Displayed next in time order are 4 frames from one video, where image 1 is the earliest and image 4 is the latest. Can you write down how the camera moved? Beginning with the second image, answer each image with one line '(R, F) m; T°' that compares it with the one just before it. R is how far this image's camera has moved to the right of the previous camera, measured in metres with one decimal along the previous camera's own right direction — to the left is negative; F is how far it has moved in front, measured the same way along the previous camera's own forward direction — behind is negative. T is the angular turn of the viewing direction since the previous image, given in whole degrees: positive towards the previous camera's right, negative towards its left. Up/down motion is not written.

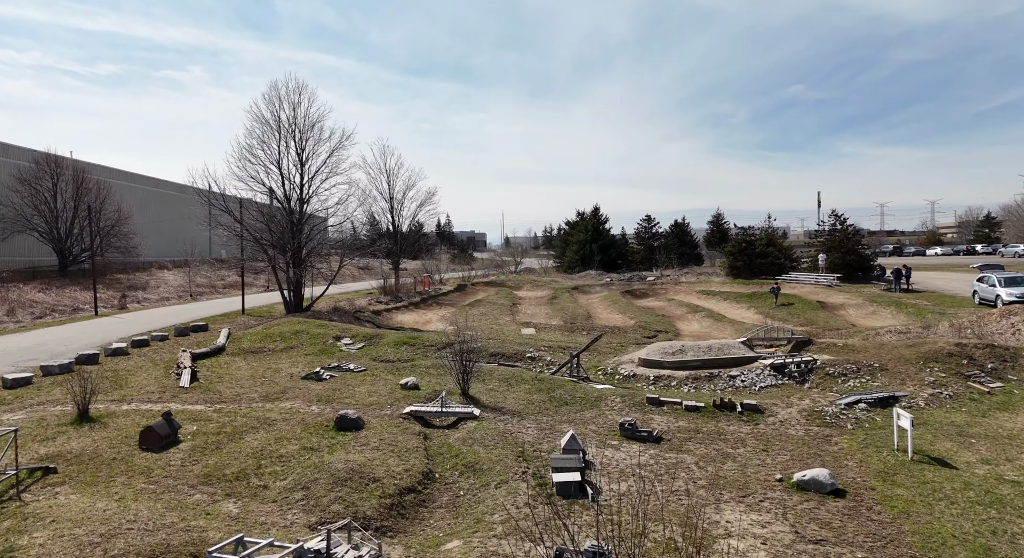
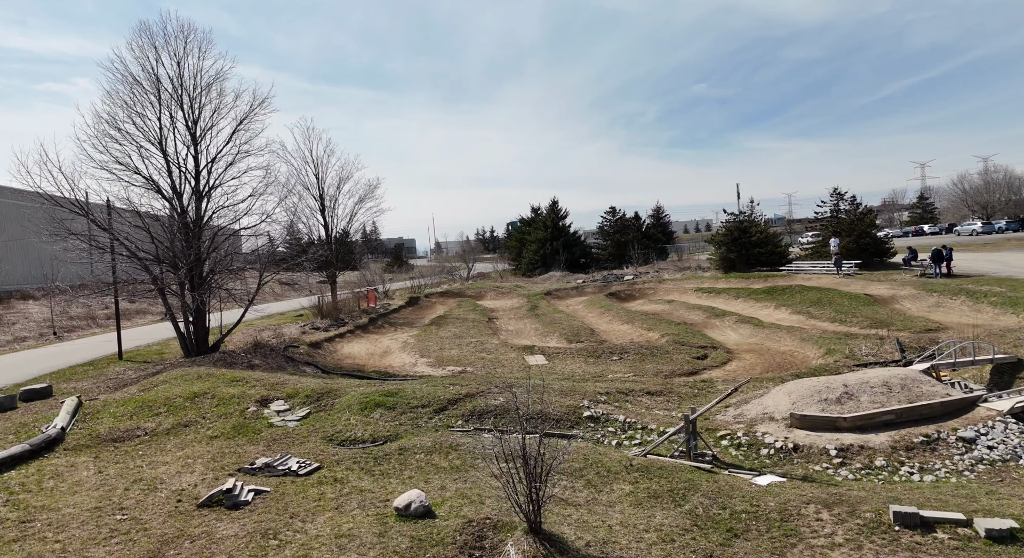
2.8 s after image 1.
(-1.7, +5.6) m; +7°
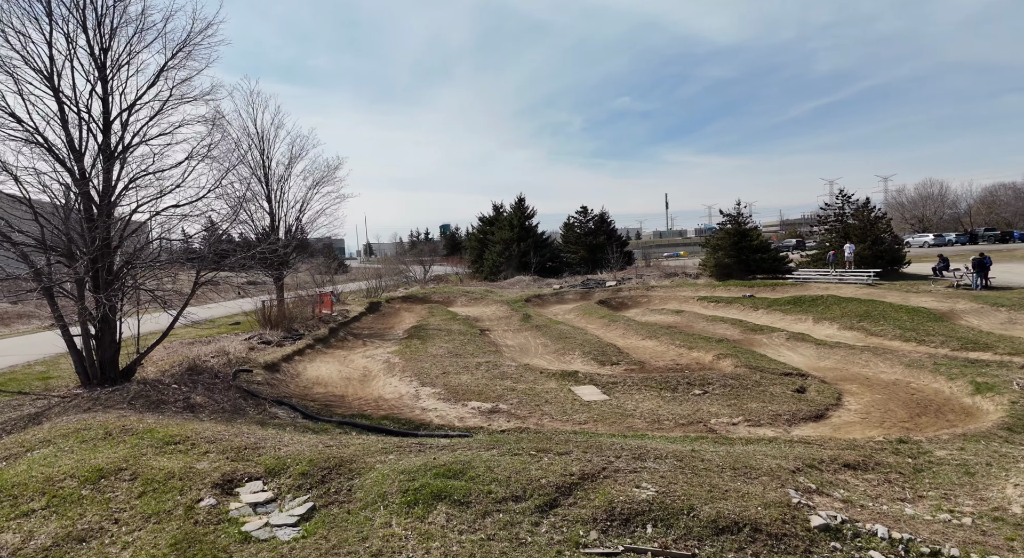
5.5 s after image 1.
(-2.3, +4.0) m; +7°
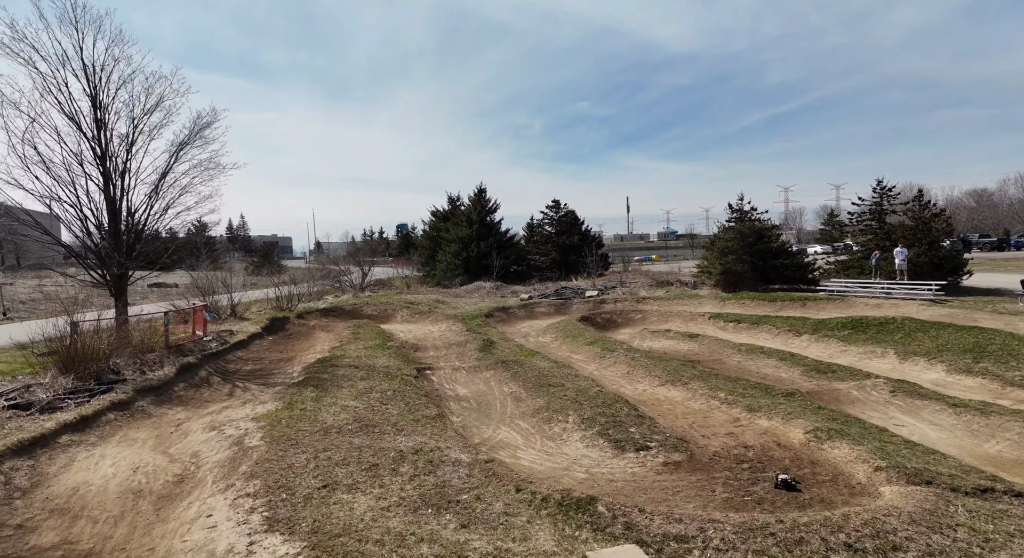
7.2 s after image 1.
(+0.1, +6.4) m; +4°
